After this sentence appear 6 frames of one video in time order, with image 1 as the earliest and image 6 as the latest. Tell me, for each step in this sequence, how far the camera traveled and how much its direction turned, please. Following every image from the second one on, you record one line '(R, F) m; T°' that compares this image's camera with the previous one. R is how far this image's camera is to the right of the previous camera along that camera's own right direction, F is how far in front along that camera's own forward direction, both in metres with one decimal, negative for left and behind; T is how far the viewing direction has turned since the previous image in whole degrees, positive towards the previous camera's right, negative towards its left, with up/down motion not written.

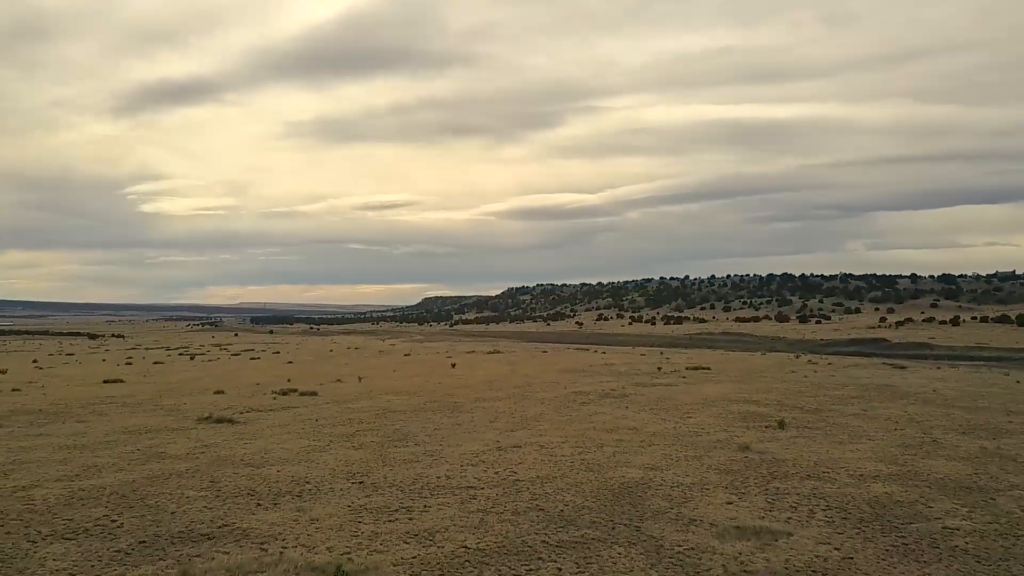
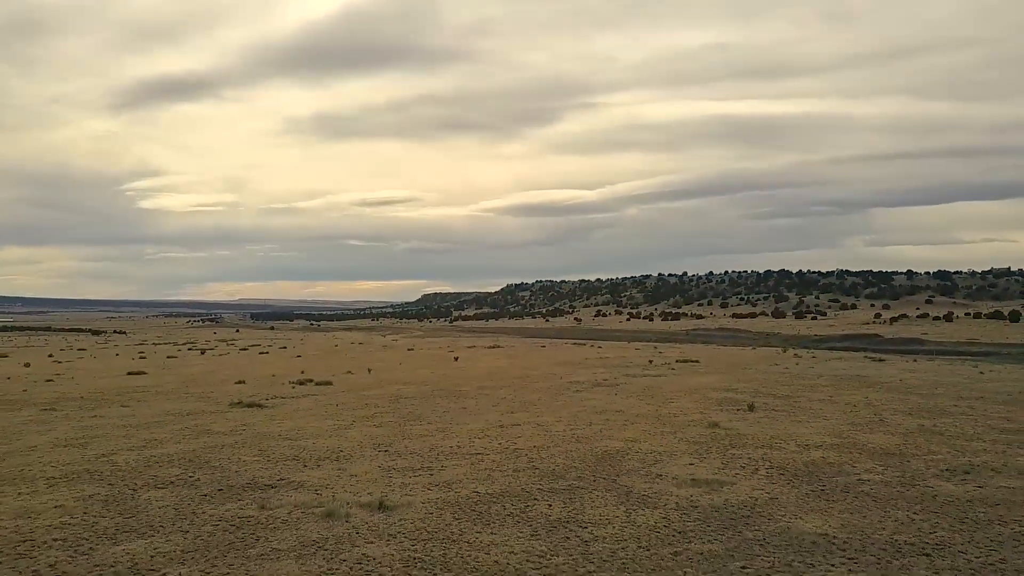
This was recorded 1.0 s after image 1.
(0.0, -2.6) m; 0°
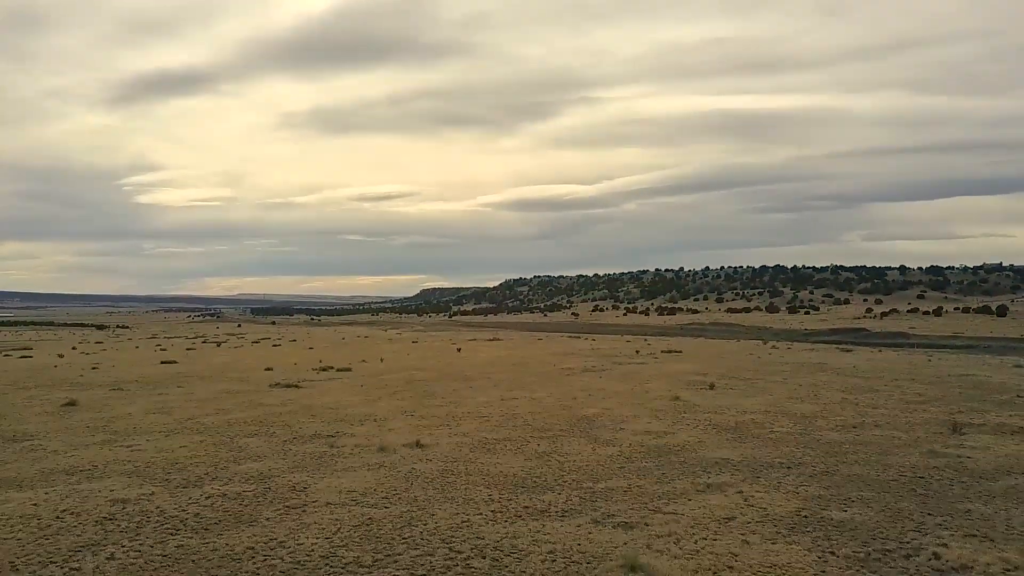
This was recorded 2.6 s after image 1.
(0.0, -4.4) m; 0°
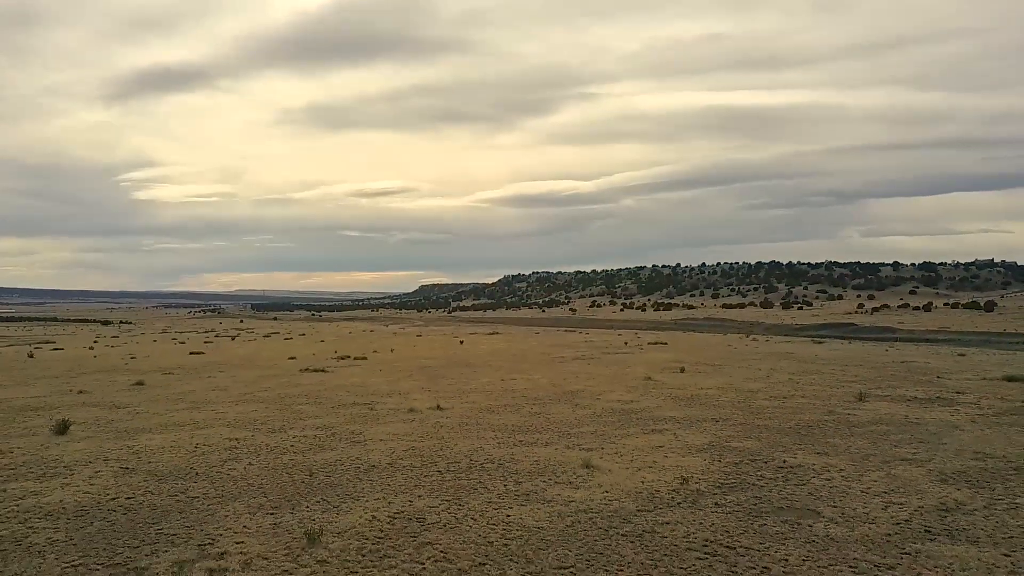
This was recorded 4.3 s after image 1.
(0.0, -4.5) m; 0°
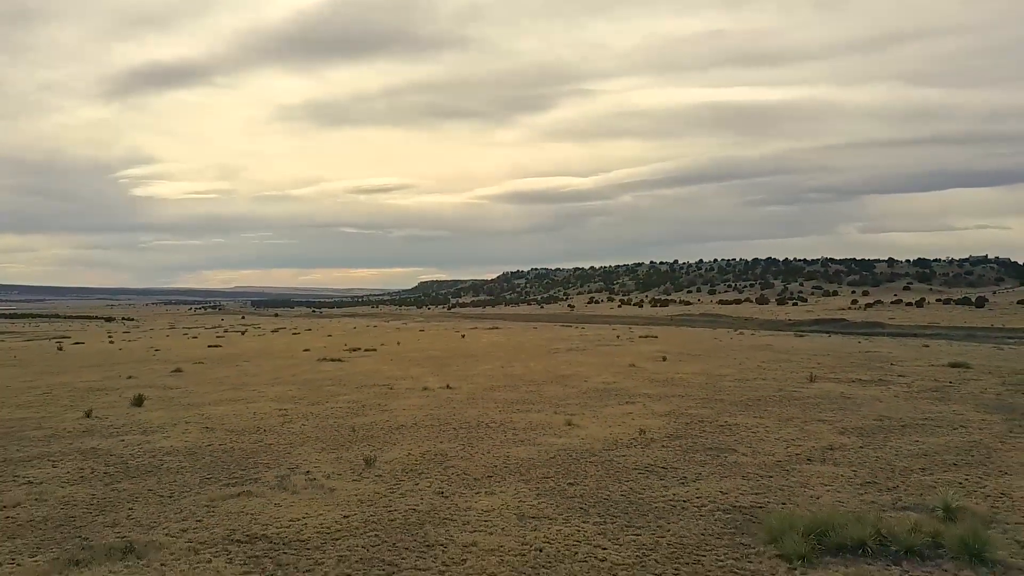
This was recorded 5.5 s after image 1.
(0.0, -3.4) m; 0°
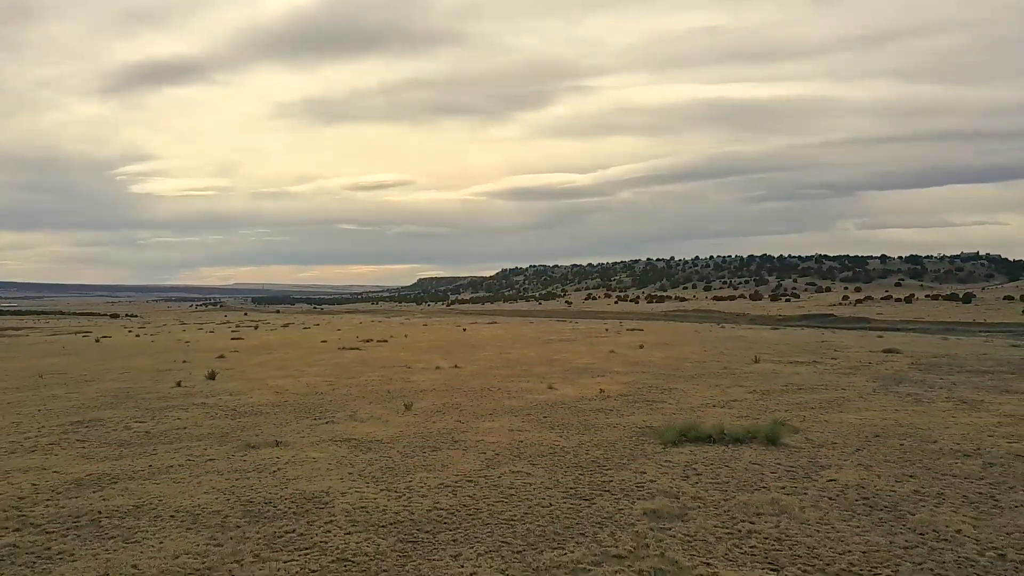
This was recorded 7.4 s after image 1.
(+0.1, -5.1) m; 0°
